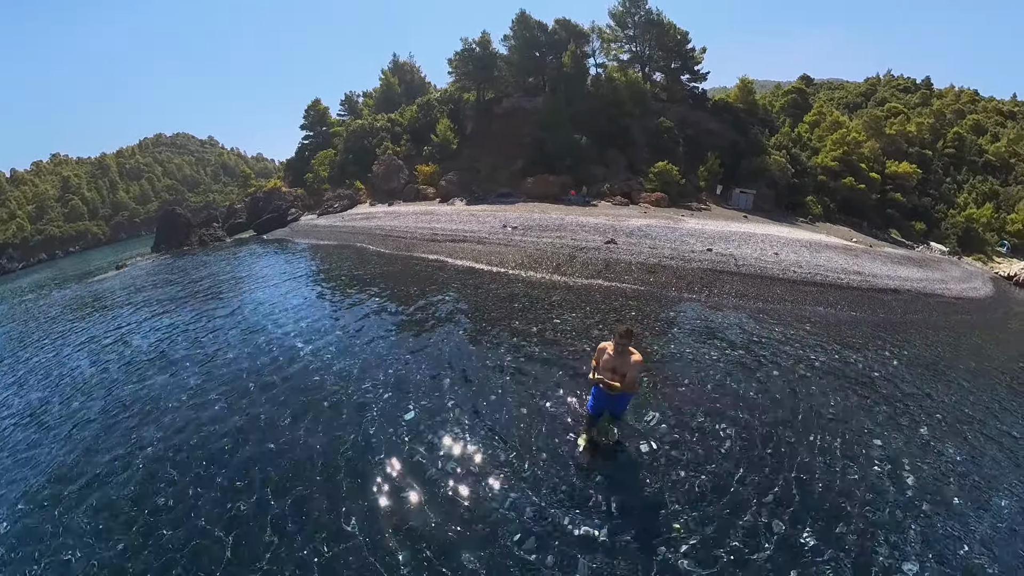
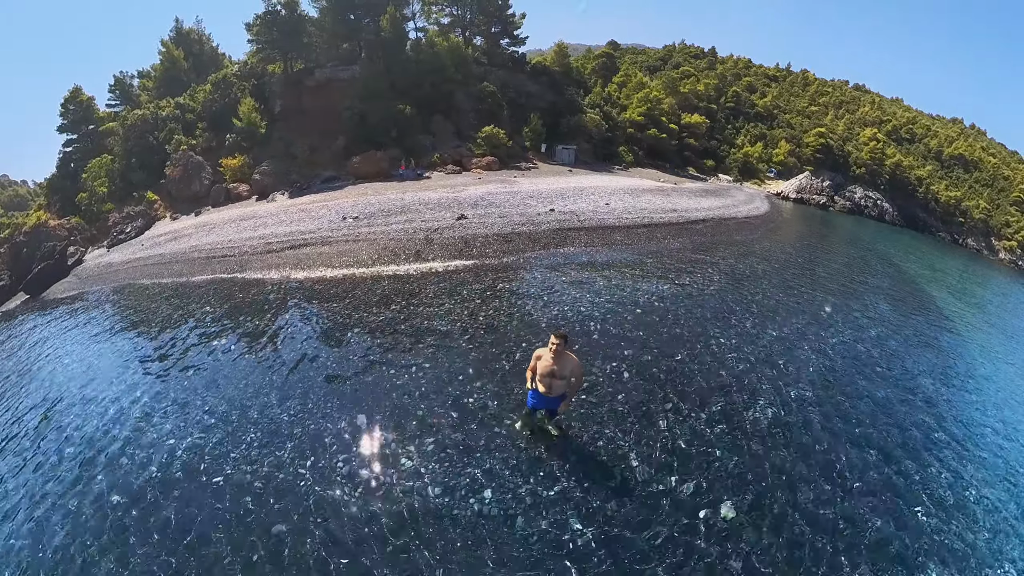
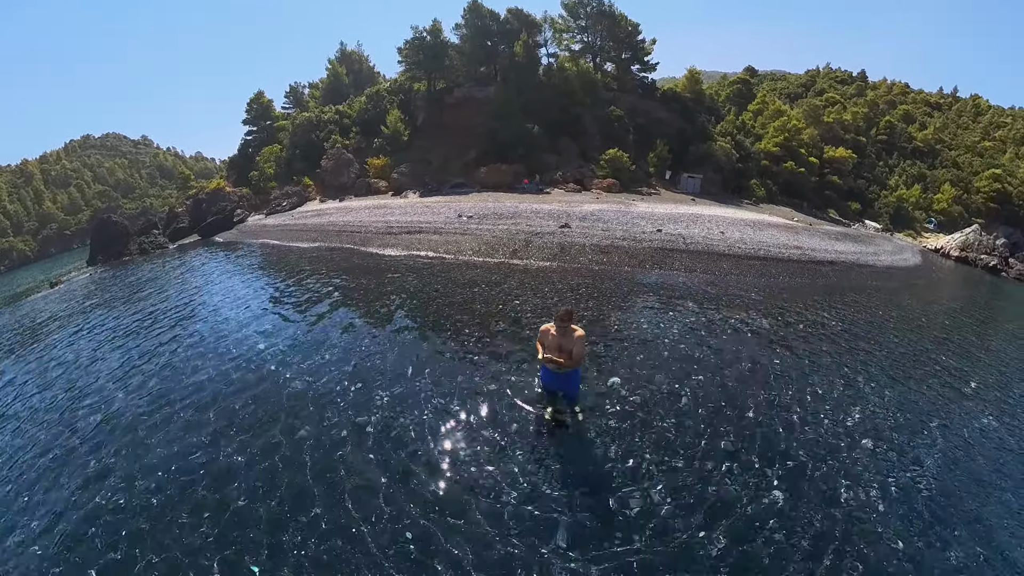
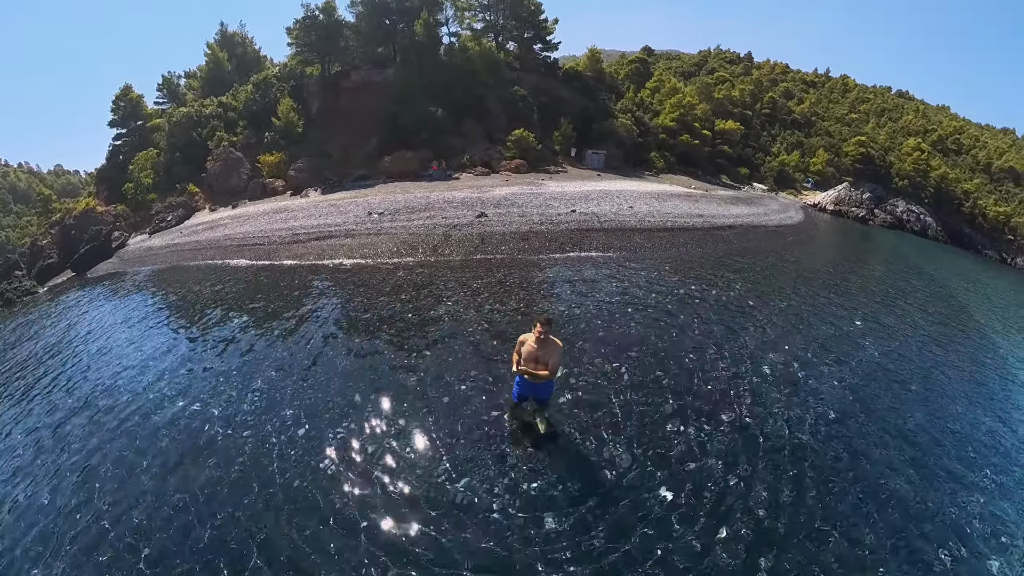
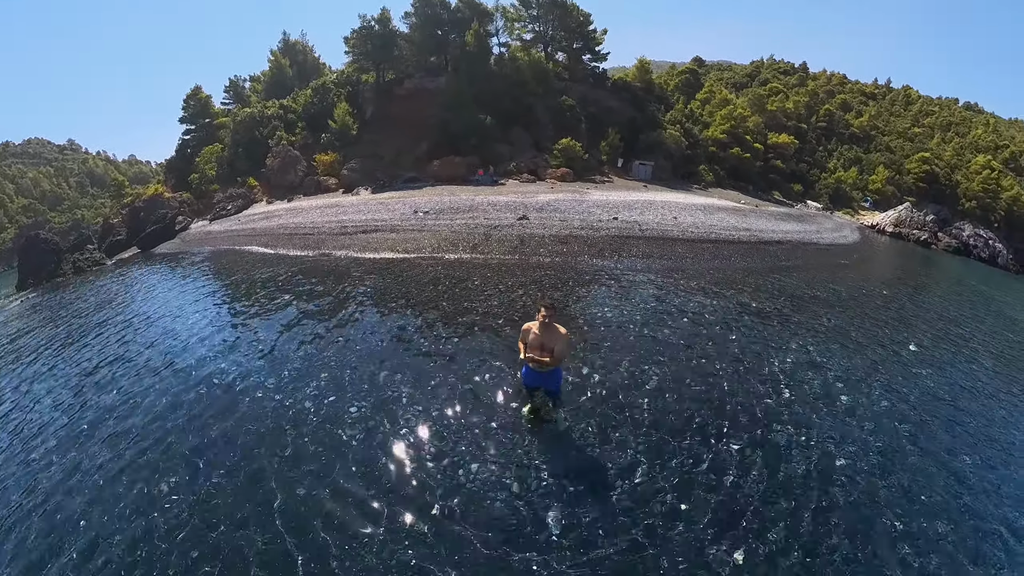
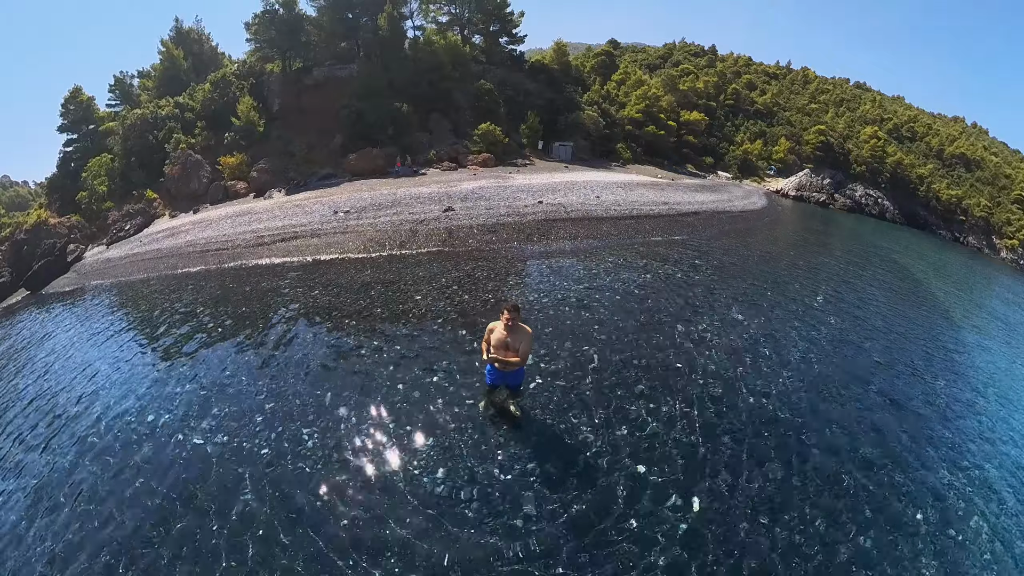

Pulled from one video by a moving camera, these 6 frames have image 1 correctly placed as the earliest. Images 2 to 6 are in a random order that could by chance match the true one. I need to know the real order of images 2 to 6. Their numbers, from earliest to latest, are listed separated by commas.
3, 5, 4, 6, 2
